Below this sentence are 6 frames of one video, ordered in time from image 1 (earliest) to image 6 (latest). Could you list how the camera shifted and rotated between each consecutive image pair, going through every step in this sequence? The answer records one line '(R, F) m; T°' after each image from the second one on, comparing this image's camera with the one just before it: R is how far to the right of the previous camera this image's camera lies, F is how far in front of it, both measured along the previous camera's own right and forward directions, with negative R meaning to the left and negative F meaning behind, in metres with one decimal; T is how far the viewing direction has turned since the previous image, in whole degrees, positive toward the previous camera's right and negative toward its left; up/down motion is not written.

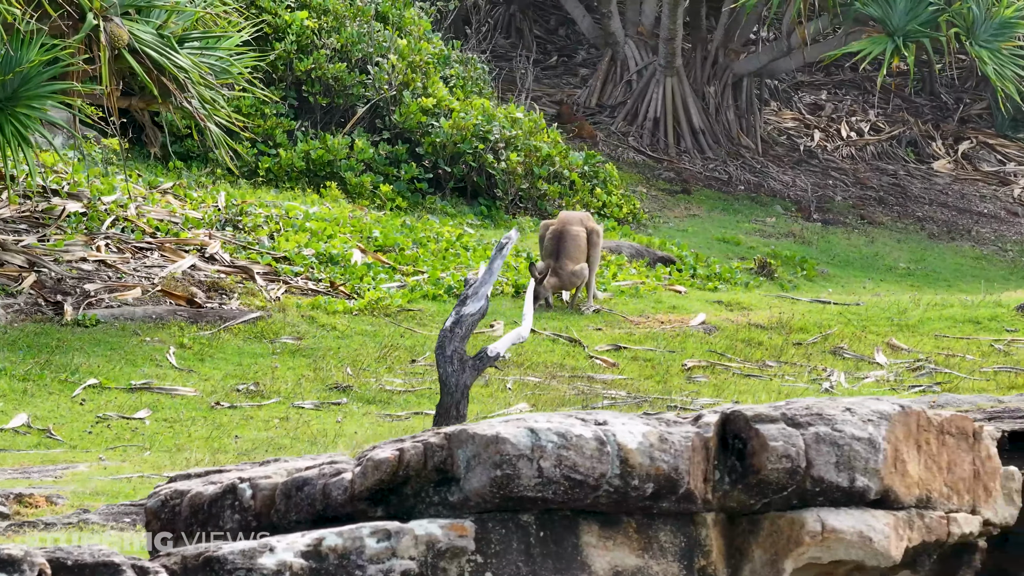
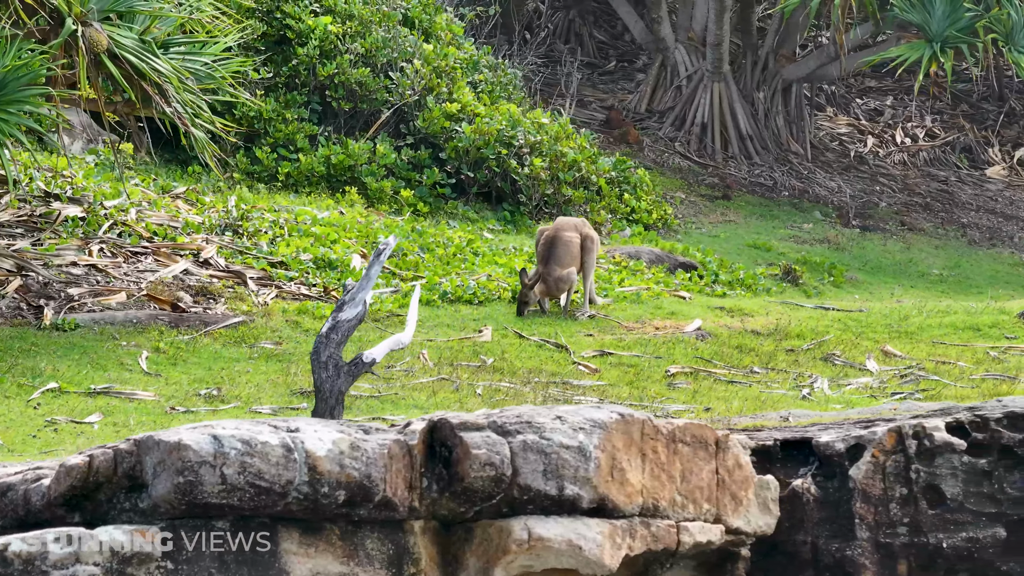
(+0.9, 0.0) m; 0°
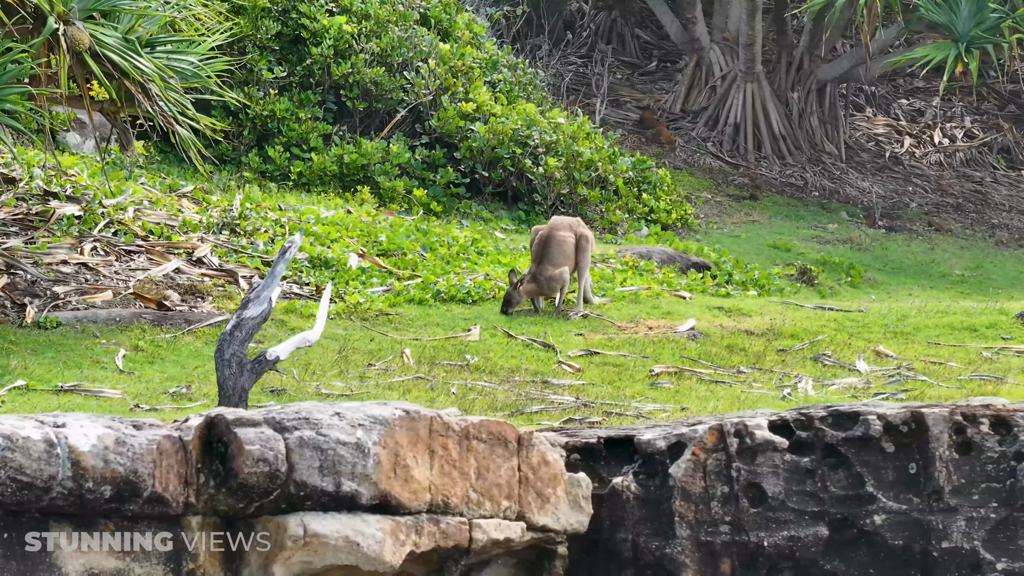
(+0.7, 0.0) m; 0°
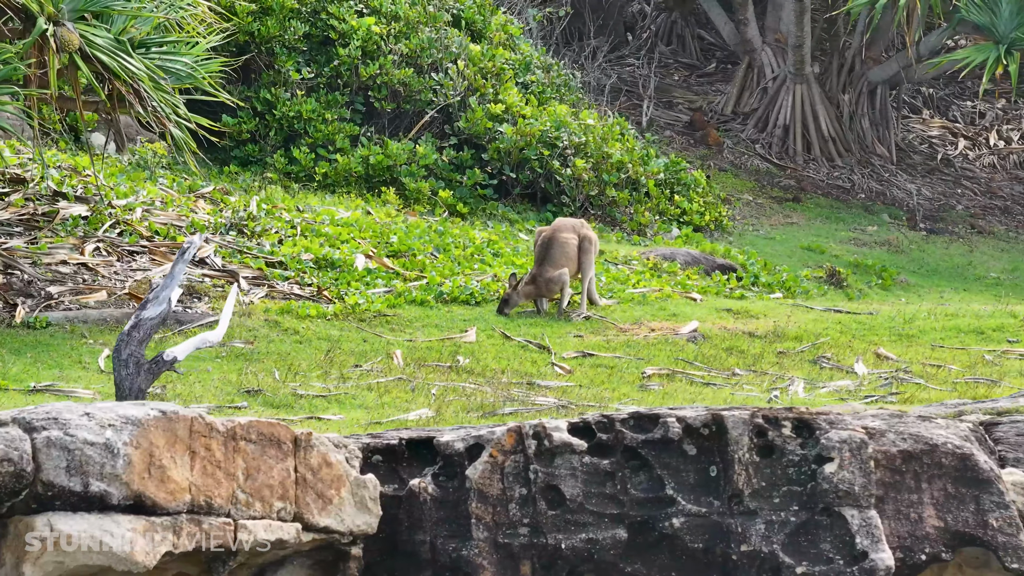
(+0.8, 0.0) m; -1°
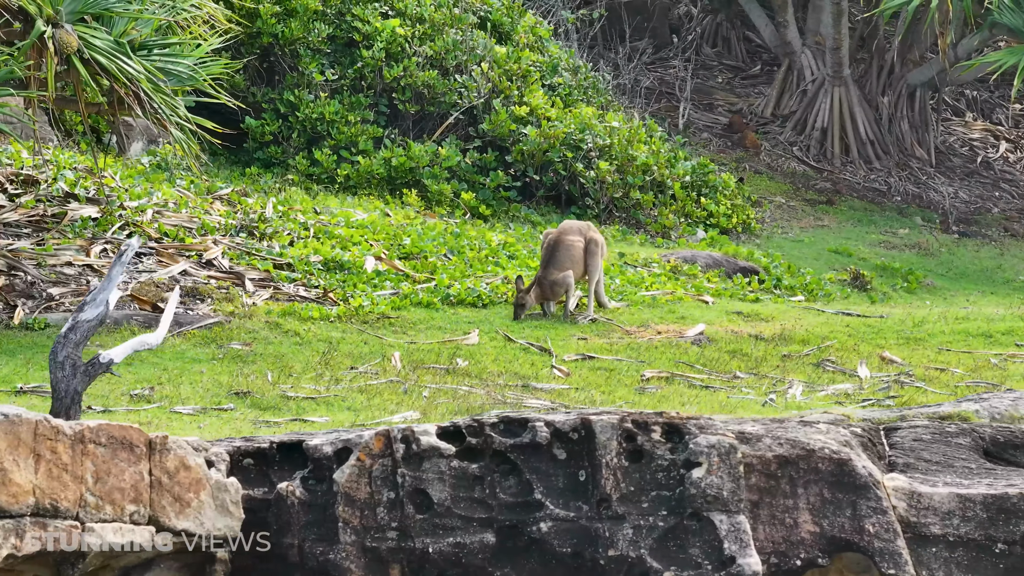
(+0.5, 0.0) m; -1°
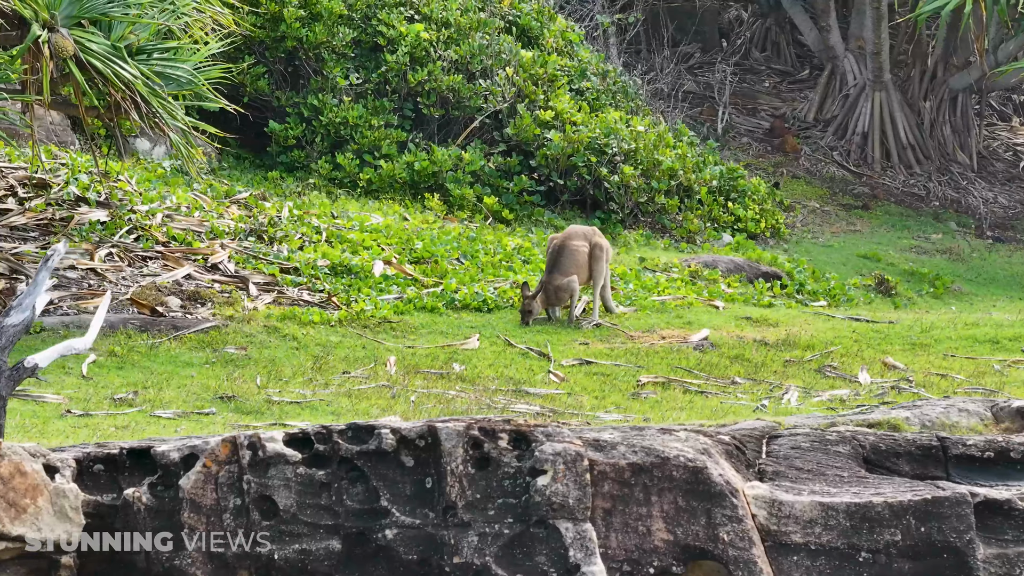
(+0.6, 0.0) m; -1°
